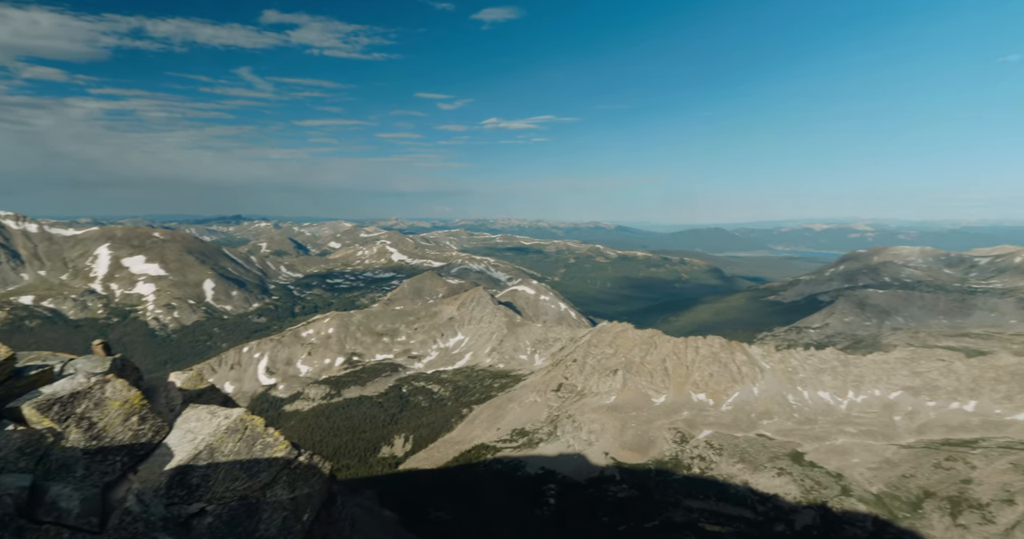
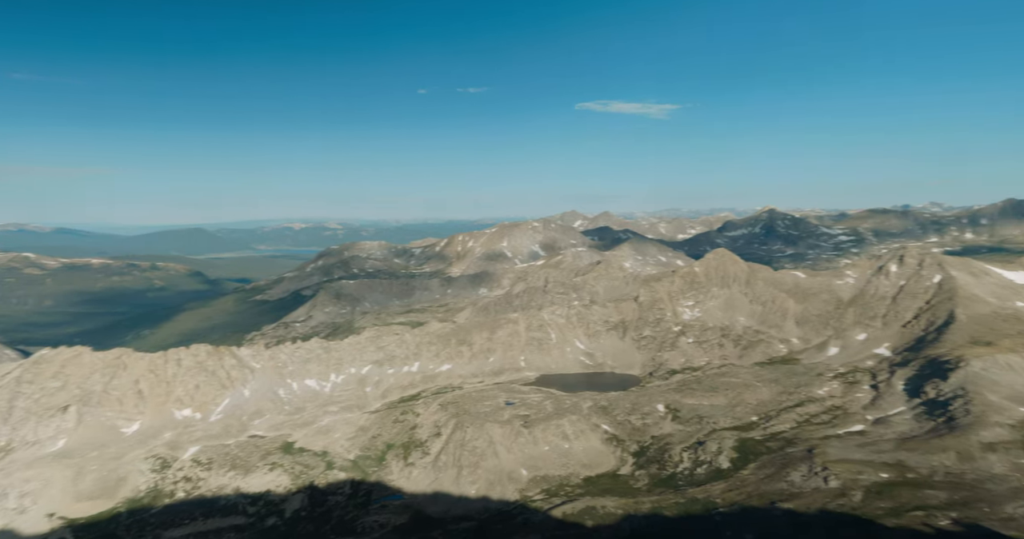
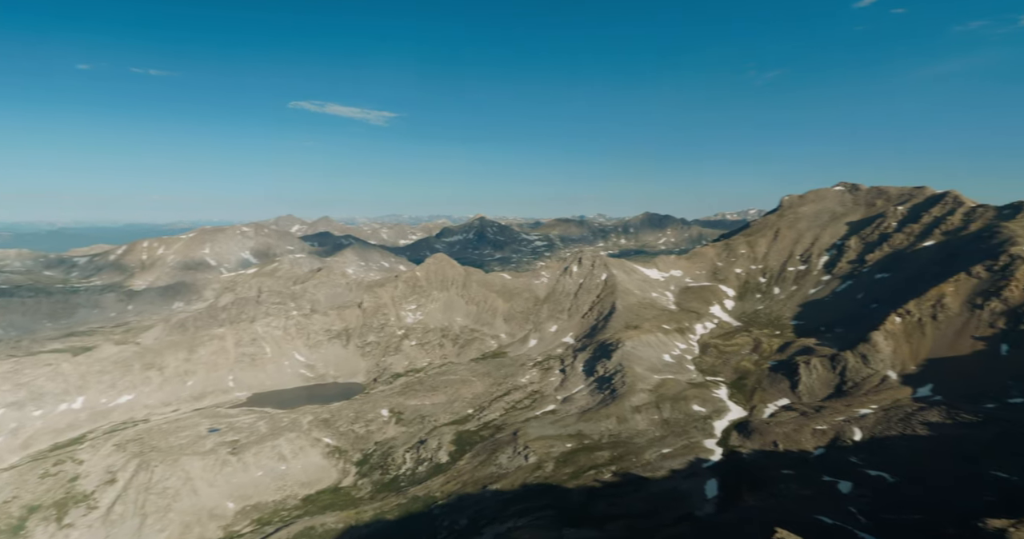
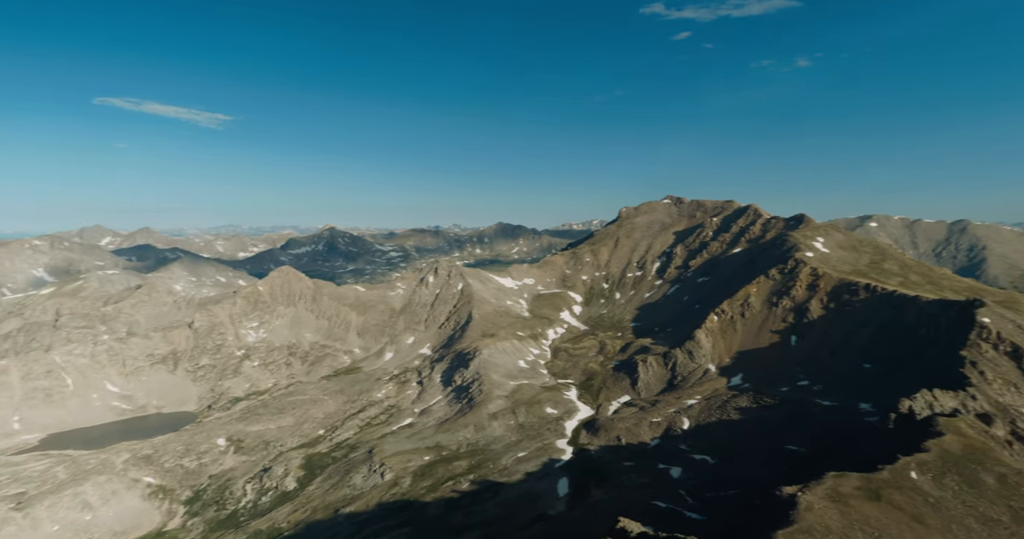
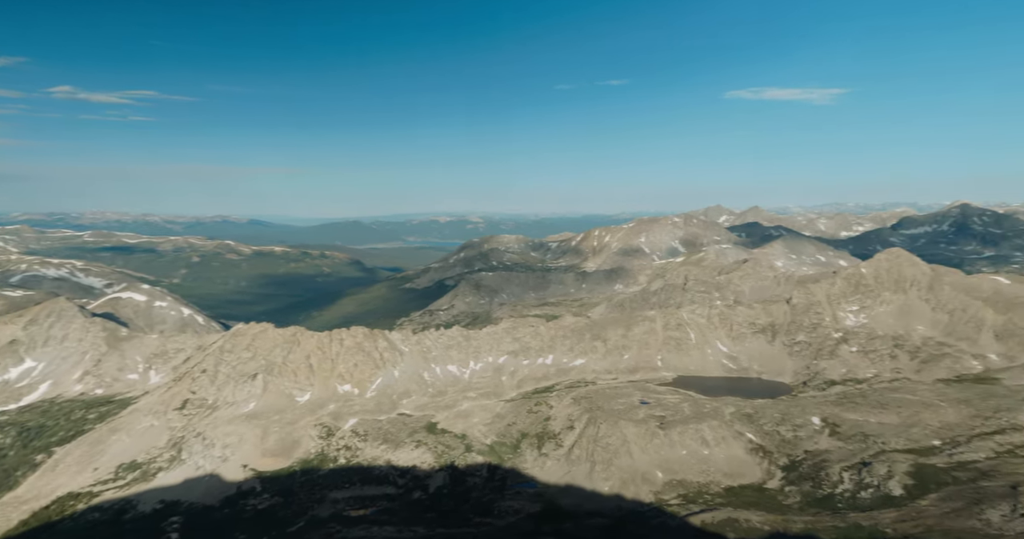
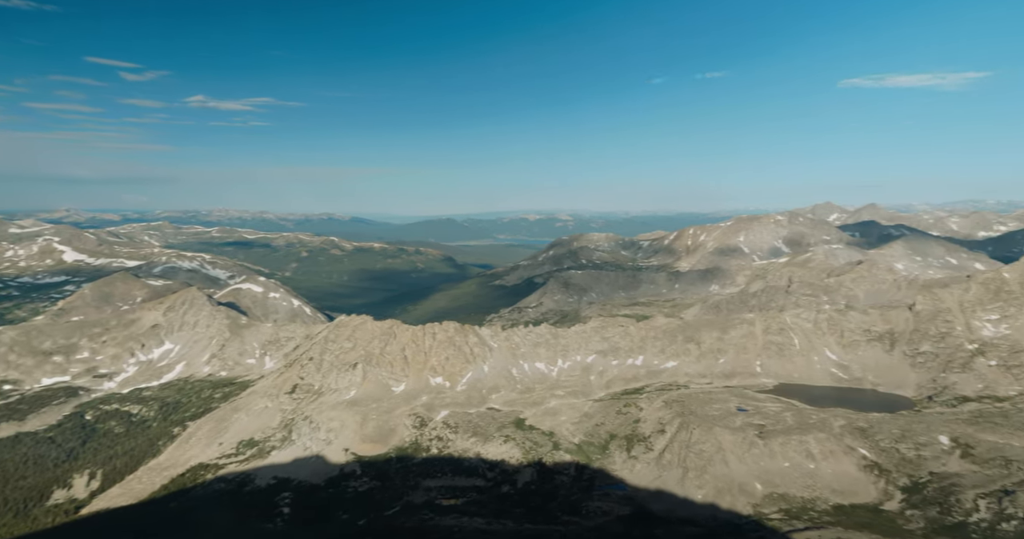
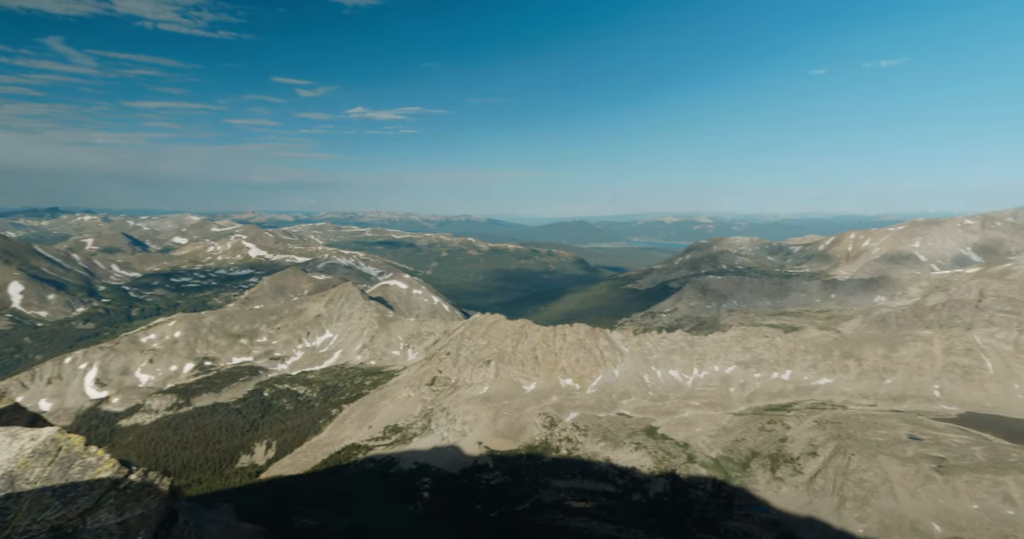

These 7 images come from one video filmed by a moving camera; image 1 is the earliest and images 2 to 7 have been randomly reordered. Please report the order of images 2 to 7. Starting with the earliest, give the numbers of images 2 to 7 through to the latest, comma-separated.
7, 6, 5, 2, 3, 4
